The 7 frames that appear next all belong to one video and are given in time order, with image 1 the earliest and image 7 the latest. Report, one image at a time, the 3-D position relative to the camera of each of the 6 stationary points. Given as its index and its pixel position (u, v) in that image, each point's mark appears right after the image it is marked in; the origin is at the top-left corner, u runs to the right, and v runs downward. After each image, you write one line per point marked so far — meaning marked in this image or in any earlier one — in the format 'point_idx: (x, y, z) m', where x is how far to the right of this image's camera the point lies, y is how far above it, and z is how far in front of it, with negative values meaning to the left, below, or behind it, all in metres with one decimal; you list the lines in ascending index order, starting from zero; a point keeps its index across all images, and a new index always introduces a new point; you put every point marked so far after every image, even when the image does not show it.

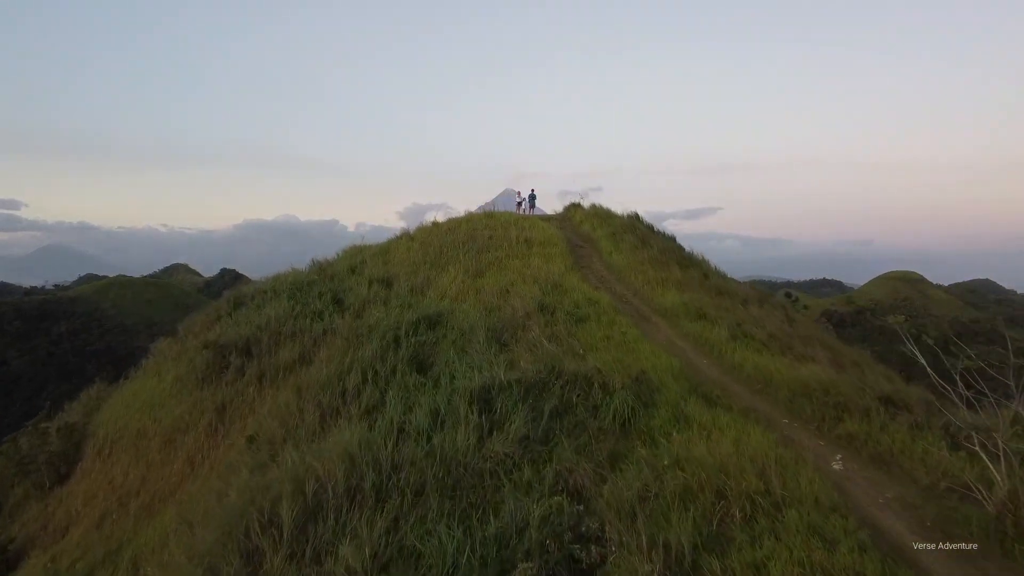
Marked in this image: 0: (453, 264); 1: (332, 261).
0: (-0.8, +0.3, +10.5) m
1: (-3.2, +0.5, +14.6) m
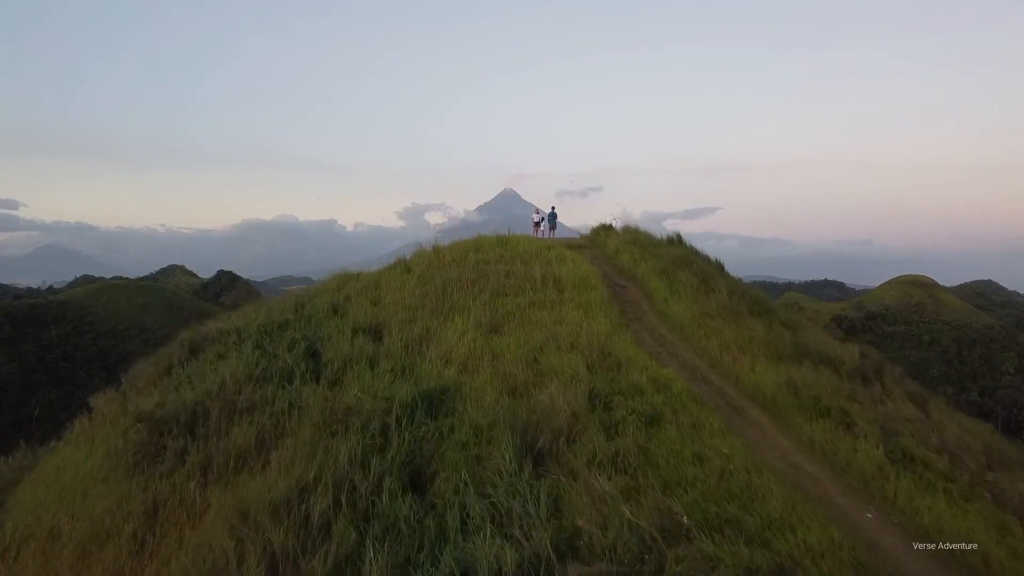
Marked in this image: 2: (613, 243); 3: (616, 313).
0: (-0.5, -0.2, +8.1) m
1: (-3.0, 0.0, +12.2) m
2: (+1.3, +0.5, +10.3) m
3: (+0.9, -0.2, +7.4) m
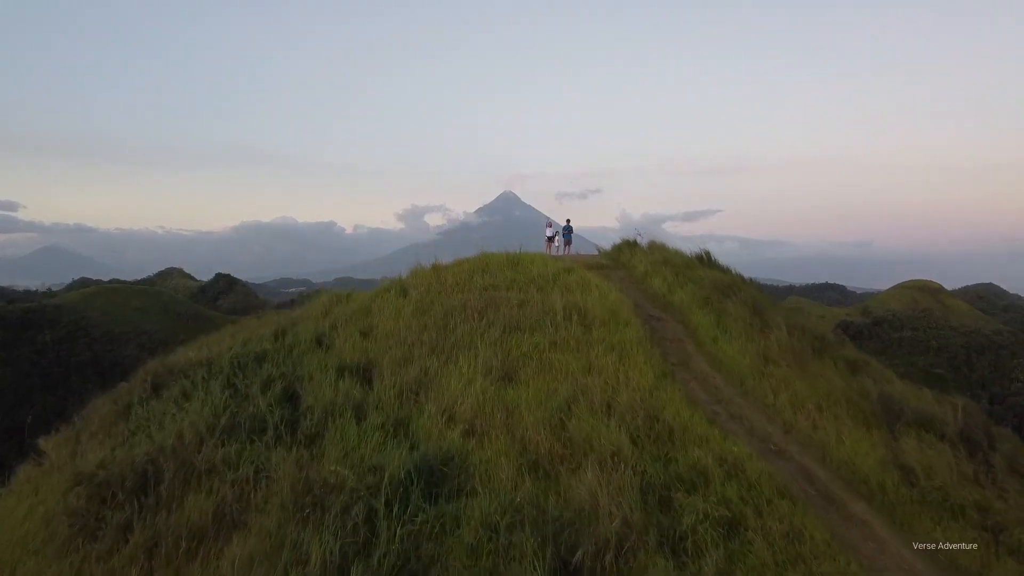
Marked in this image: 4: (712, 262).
0: (-0.4, -0.5, +6.8) m
1: (-2.8, -0.3, +10.8) m
2: (+1.4, +0.3, +9.0) m
3: (+1.1, -0.5, +6.1) m
4: (+2.3, +0.3, +9.4) m
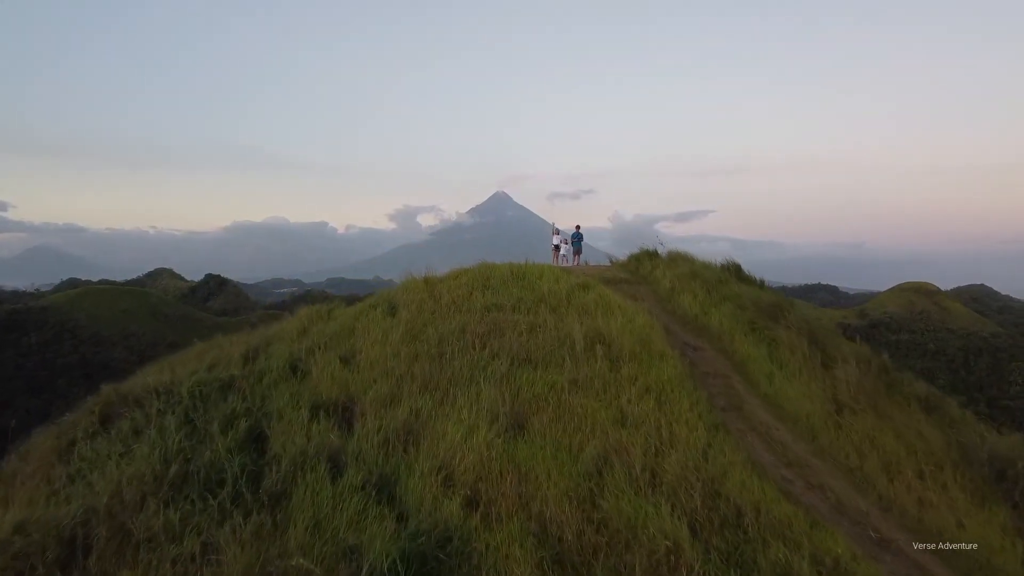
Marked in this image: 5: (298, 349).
0: (-0.3, -0.7, +5.6) m
1: (-2.8, -0.5, +9.6) m
2: (+1.4, +0.1, +7.8) m
3: (+1.1, -0.7, +4.9) m
4: (+2.3, +0.1, +8.3) m
5: (-2.1, -0.6, +8.1) m
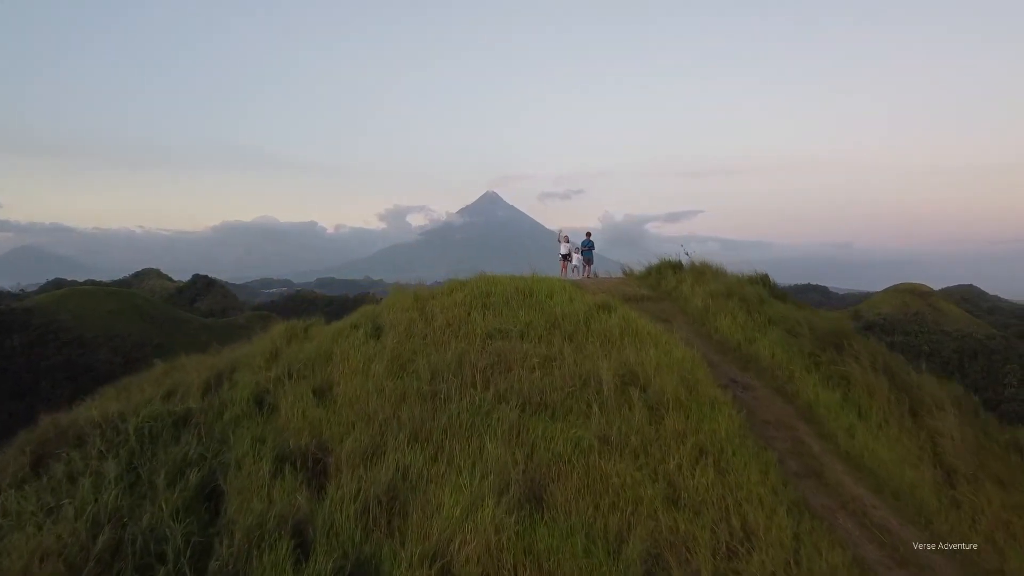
0: (-0.3, -0.9, +4.4) m
1: (-2.8, -0.7, +8.5) m
2: (+1.5, -0.1, +6.7) m
3: (+1.2, -0.8, +3.8) m
4: (+2.4, 0.0, +7.2) m
5: (-2.1, -0.7, +6.9) m
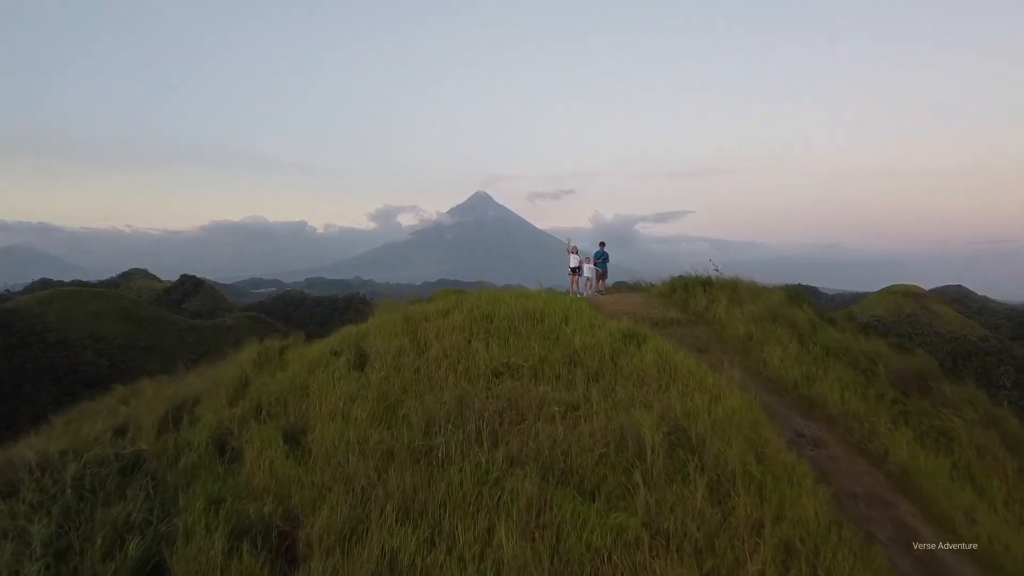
0: (-0.2, -1.0, +3.5) m
1: (-2.8, -0.8, +7.4) m
2: (+1.5, -0.2, +5.7) m
3: (+1.3, -1.0, +2.8) m
4: (+2.4, -0.2, +6.2) m
5: (-2.0, -0.9, +5.9) m
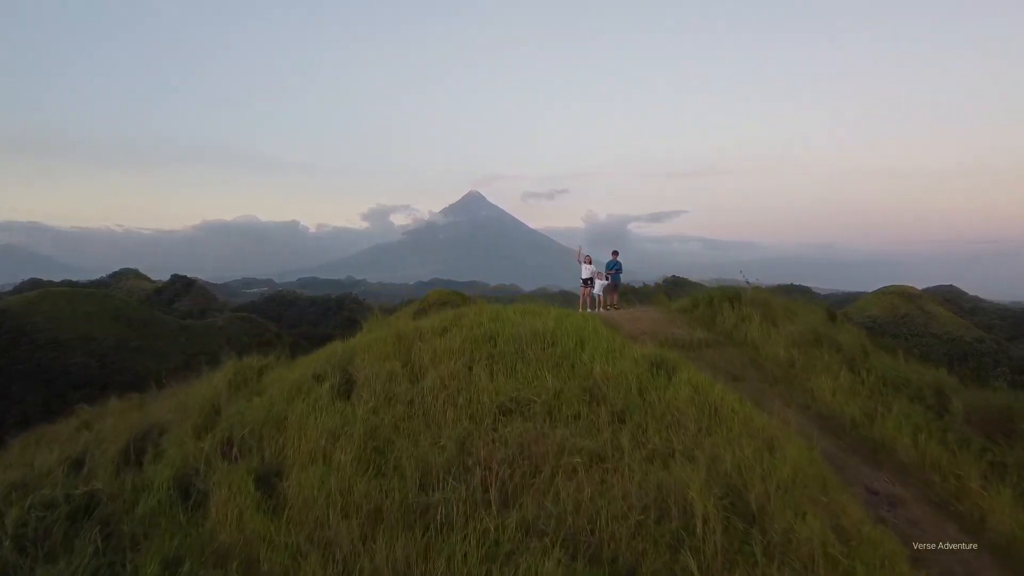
0: (-0.1, -1.1, +2.8) m
1: (-2.7, -0.9, +6.7) m
2: (+1.6, -0.3, +5.0) m
3: (+1.4, -1.1, +2.1) m
4: (+2.5, -0.3, +5.5) m
5: (-2.0, -1.0, +5.2) m
